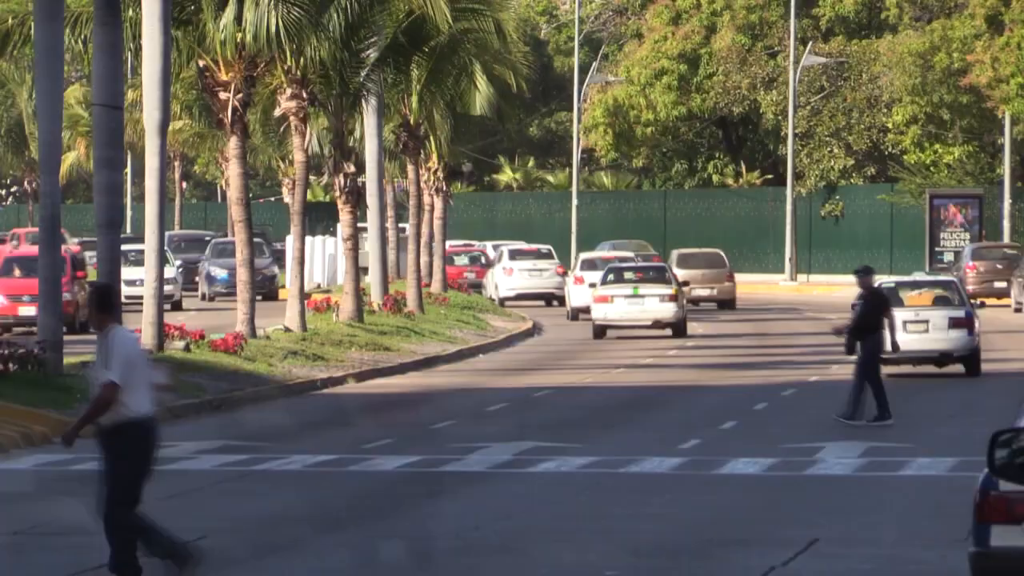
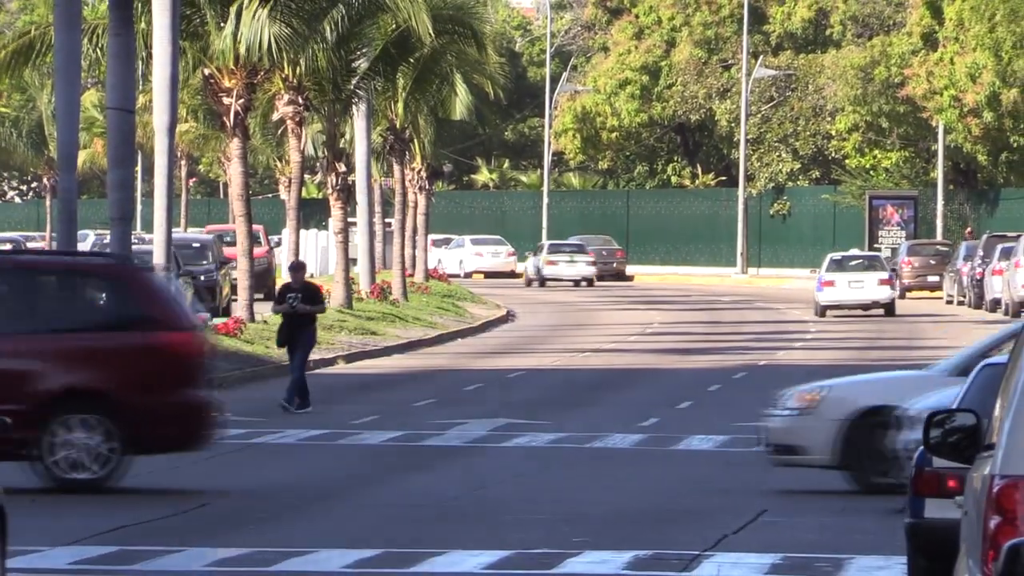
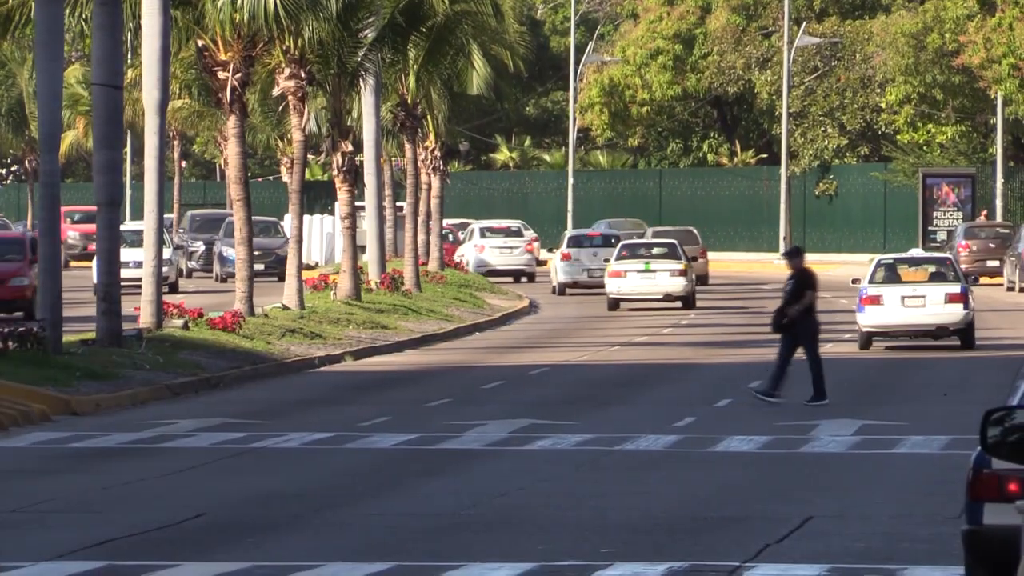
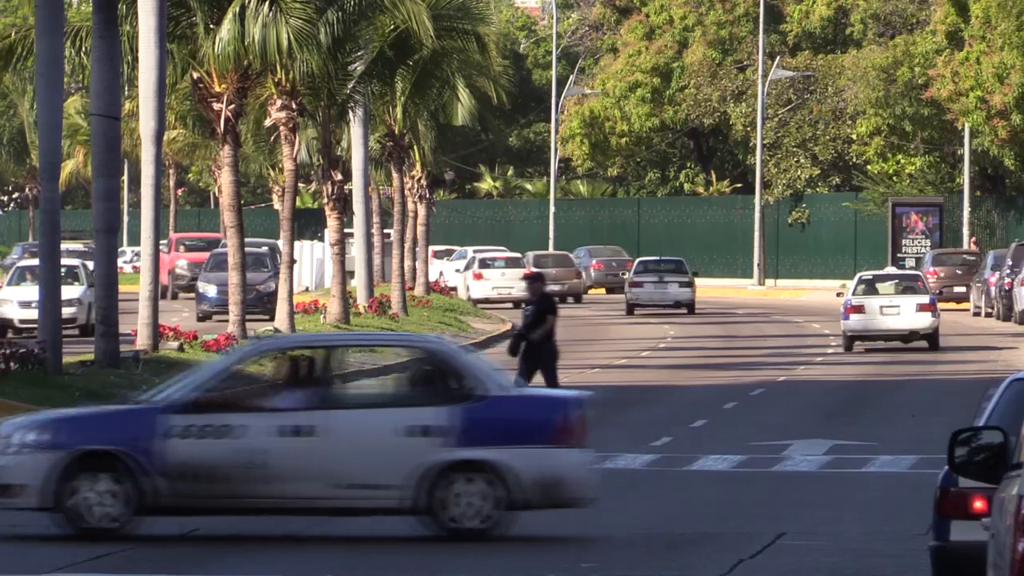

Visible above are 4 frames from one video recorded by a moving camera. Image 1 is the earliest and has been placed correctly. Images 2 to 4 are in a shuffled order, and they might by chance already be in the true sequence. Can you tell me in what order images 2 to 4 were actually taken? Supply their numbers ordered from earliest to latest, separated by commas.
3, 4, 2
